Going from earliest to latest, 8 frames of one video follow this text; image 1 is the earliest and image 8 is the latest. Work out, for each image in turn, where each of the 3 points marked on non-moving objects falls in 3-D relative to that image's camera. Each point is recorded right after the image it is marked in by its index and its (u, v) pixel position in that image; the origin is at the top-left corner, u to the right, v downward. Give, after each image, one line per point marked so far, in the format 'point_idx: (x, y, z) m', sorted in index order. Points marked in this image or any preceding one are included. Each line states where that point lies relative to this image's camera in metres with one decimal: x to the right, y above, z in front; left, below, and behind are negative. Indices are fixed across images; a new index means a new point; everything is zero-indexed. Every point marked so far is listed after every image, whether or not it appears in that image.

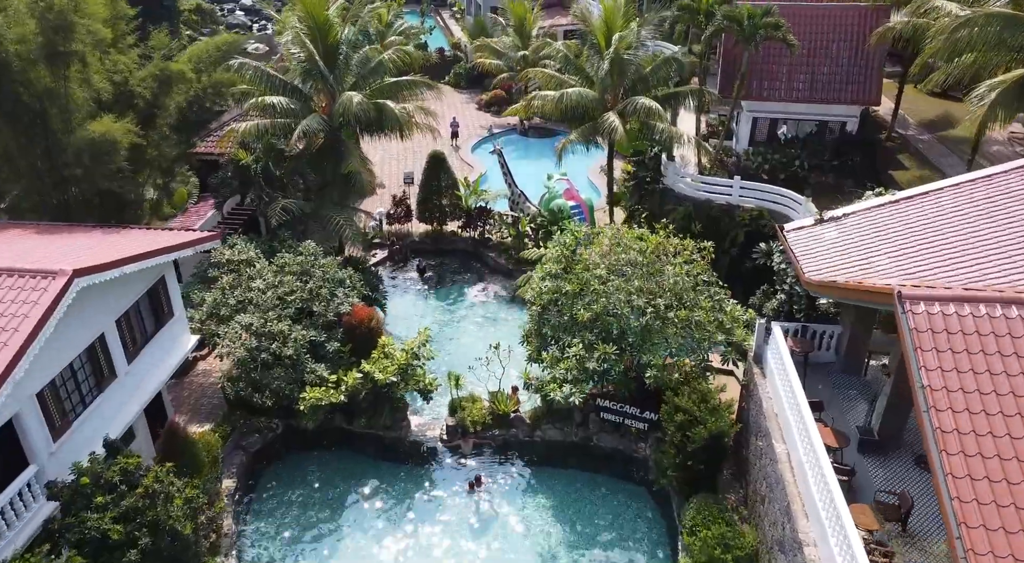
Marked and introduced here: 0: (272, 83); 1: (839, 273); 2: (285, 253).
0: (-6.5, +5.4, +20.0) m
1: (+5.2, +0.1, +11.9) m
2: (-5.3, +0.7, +17.5) m
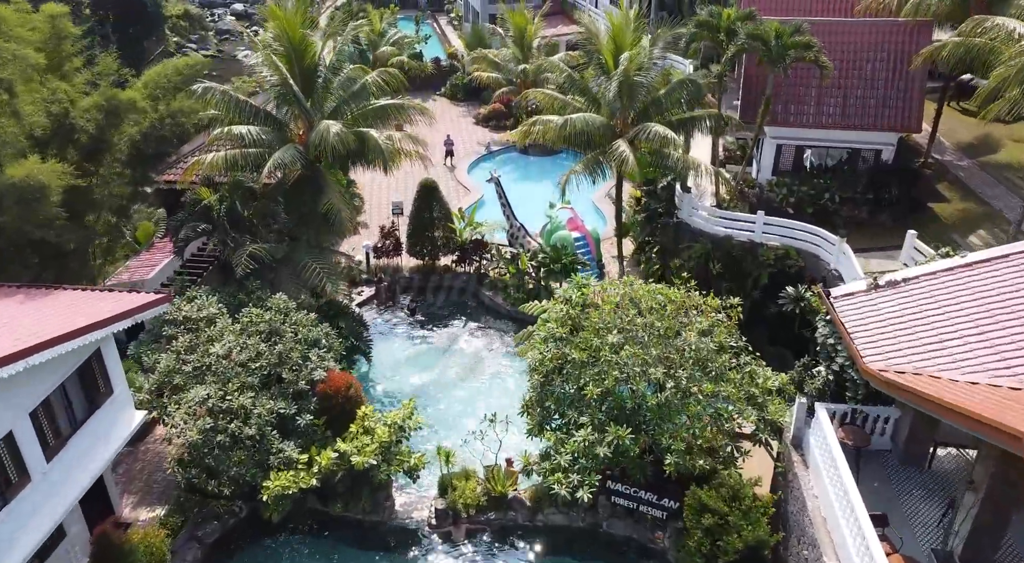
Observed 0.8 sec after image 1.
0: (-6.5, +4.2, +17.9) m
1: (+5.2, -1.1, +9.8) m
2: (-5.4, -0.5, +15.3) m
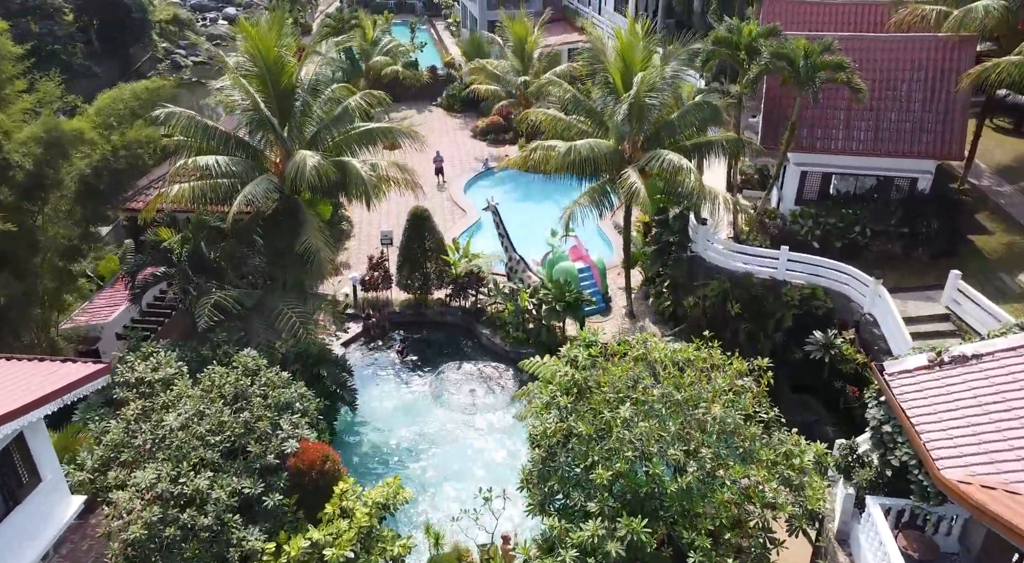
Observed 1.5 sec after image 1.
0: (-6.5, +3.2, +16.1) m
1: (+5.2, -2.1, +8.0) m
2: (-5.4, -1.5, +13.5) m
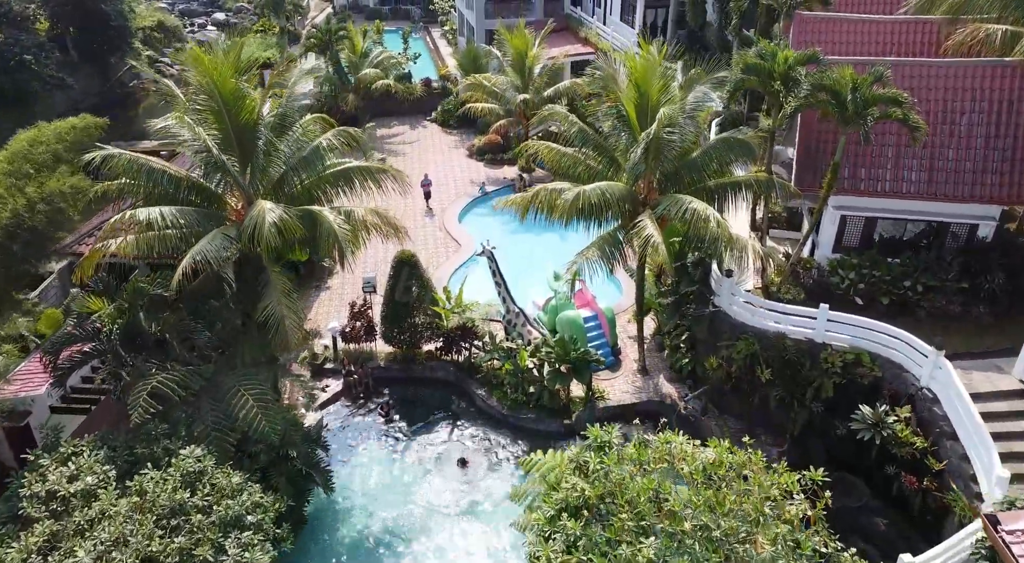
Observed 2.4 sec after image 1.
0: (-6.6, +1.9, +13.7) m
1: (+5.1, -3.4, +5.7) m
2: (-5.4, -2.8, +11.2) m
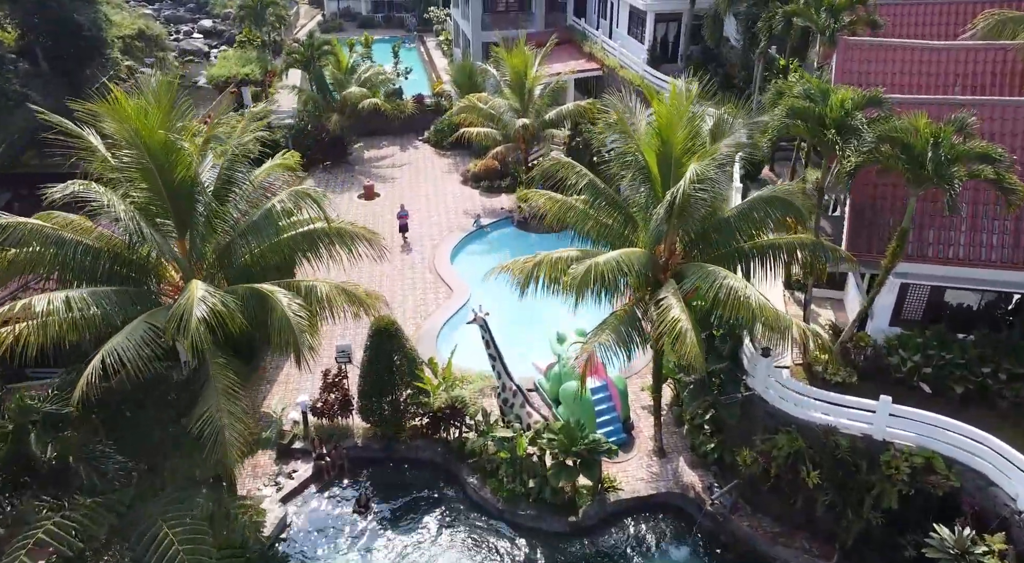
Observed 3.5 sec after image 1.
0: (-6.6, +0.4, +11.1) m
1: (+5.1, -4.8, +3.0) m
2: (-5.5, -4.3, +8.5) m
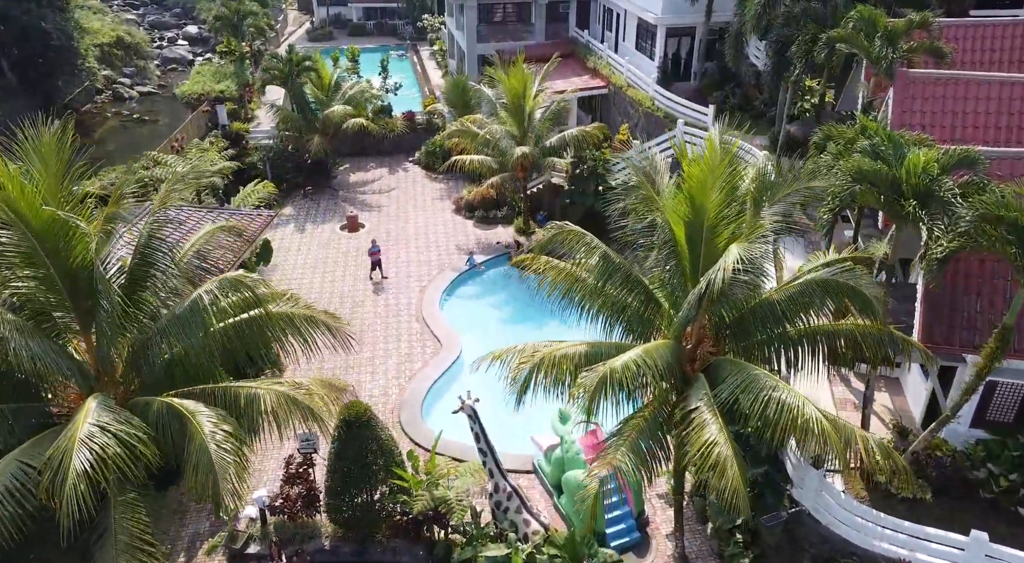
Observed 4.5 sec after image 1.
0: (-6.7, -1.0, +8.5) m
1: (+5.0, -6.2, +0.4) m
2: (-5.6, -5.7, +5.9) m
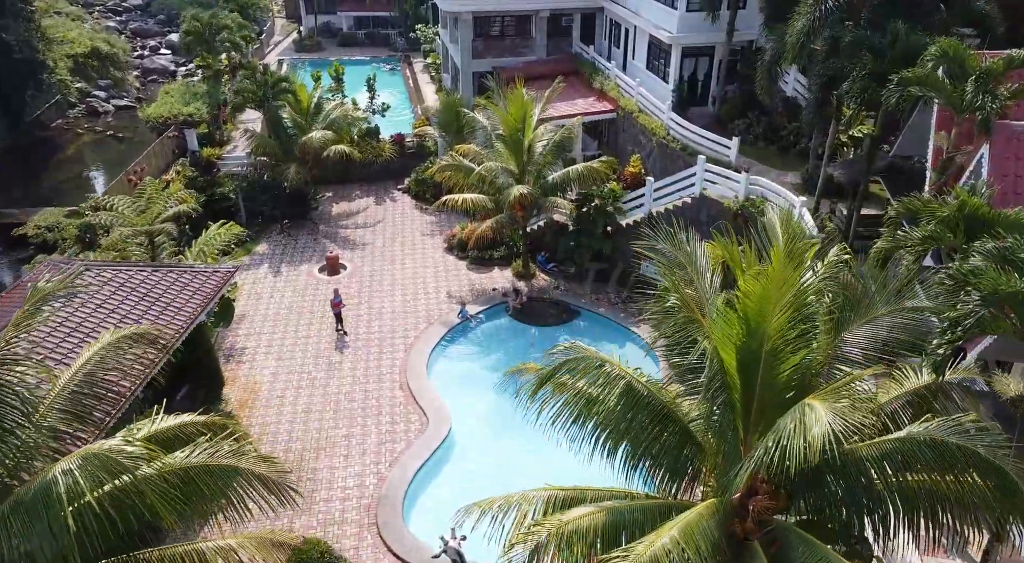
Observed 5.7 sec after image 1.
0: (-6.8, -2.5, +5.7) m
1: (+4.9, -7.8, -2.4) m
2: (-5.7, -7.2, +3.1) m
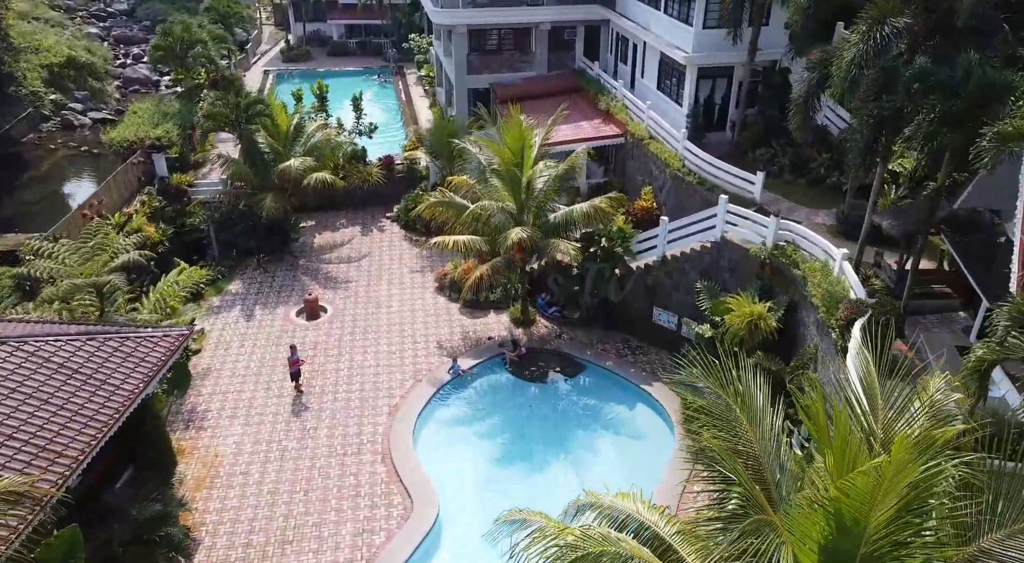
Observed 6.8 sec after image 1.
0: (-6.9, -3.8, +3.3) m
1: (+4.8, -9.1, -4.7) m
2: (-5.7, -8.5, +0.8) m
